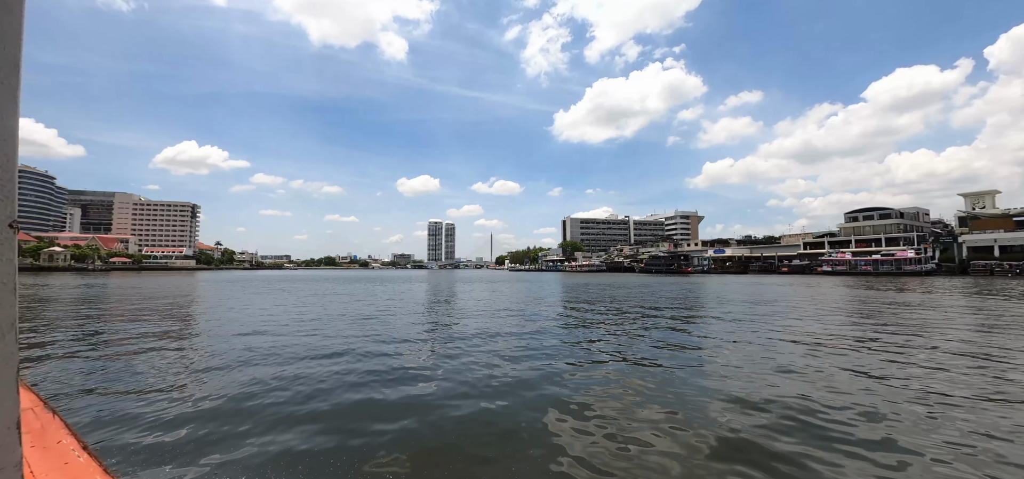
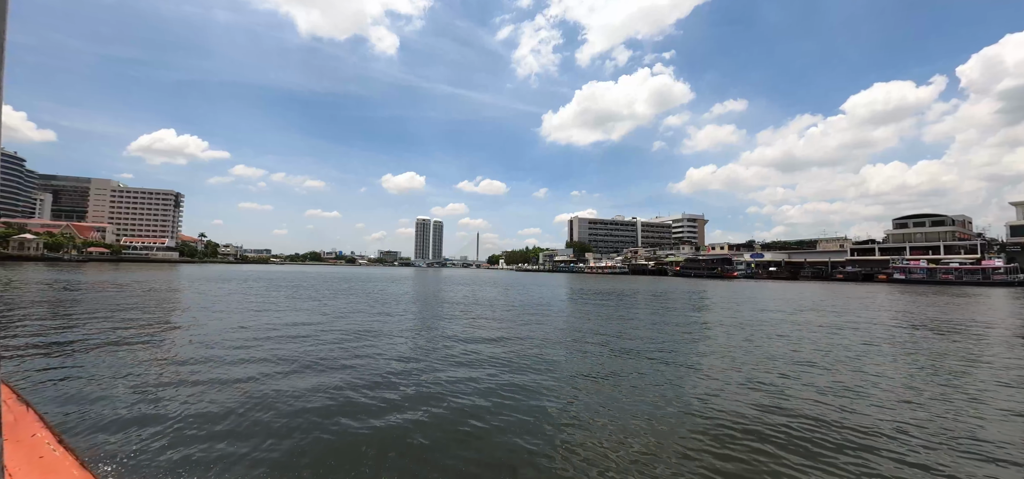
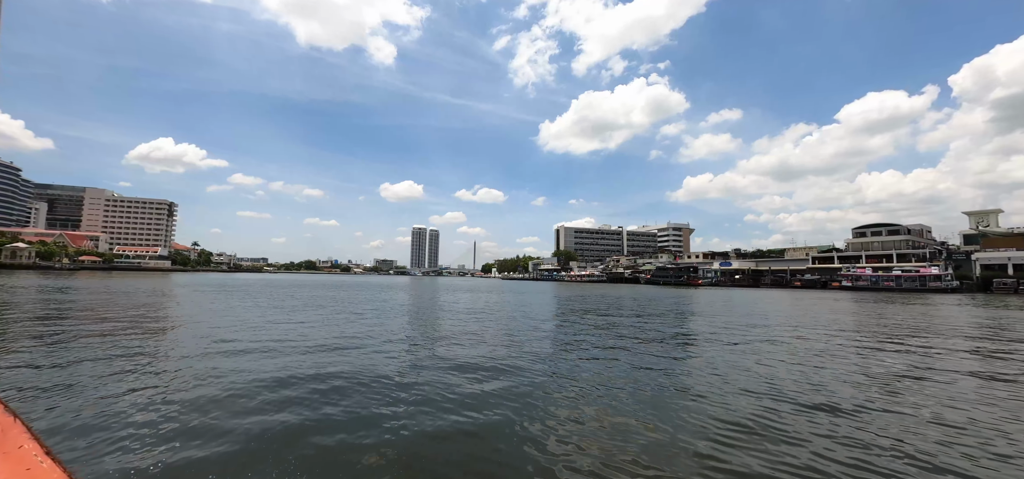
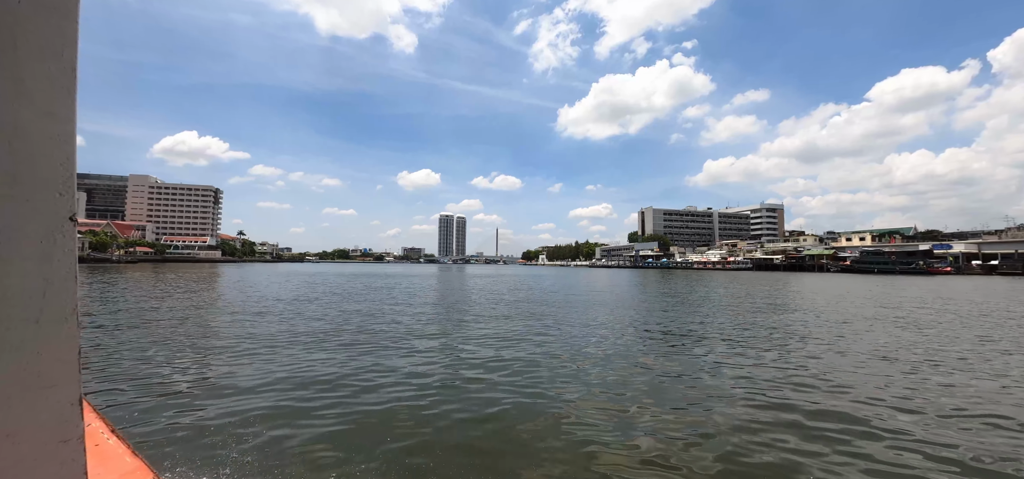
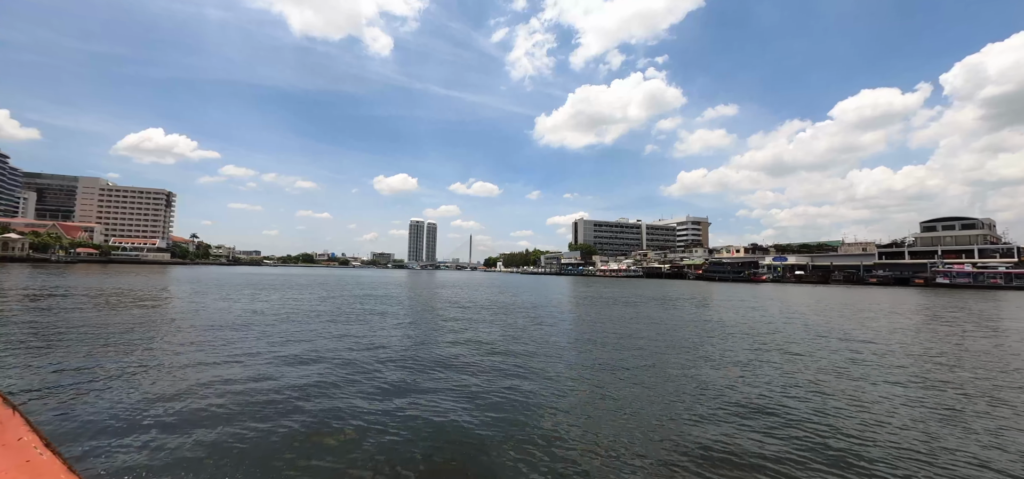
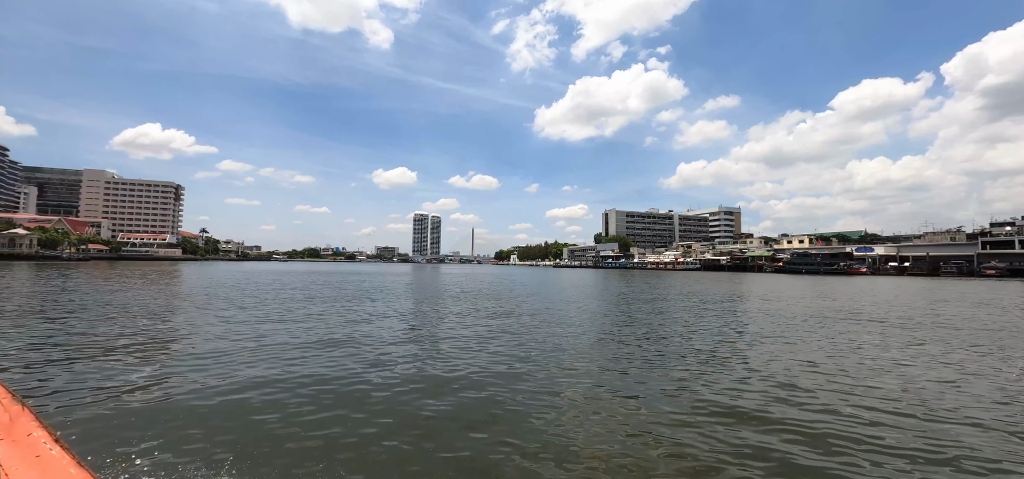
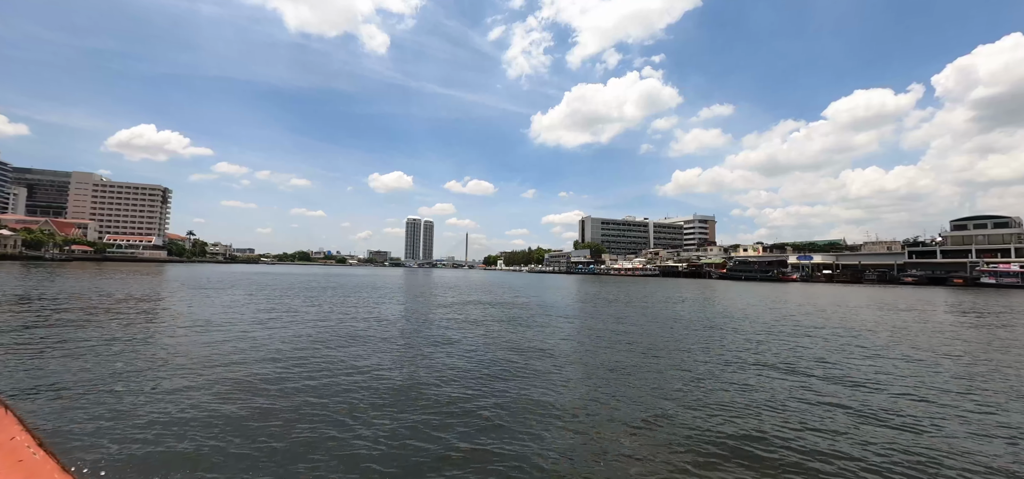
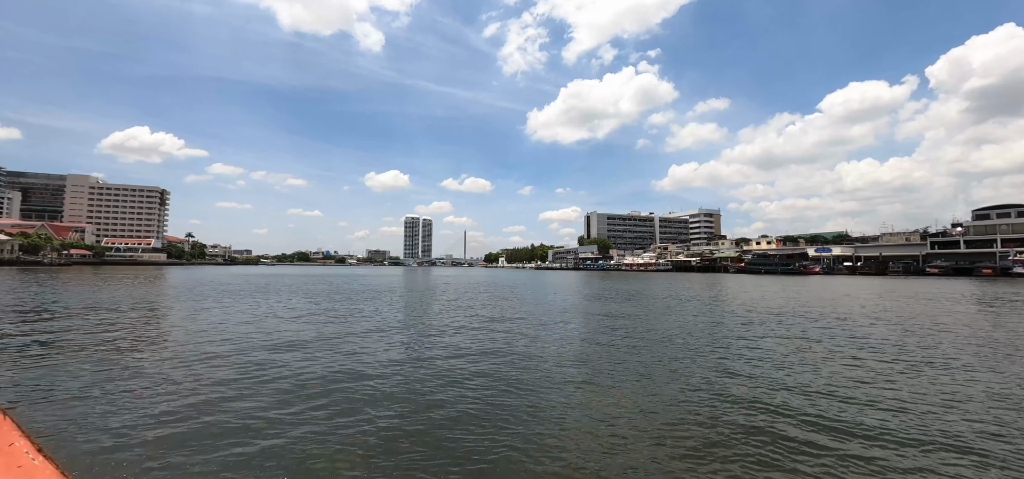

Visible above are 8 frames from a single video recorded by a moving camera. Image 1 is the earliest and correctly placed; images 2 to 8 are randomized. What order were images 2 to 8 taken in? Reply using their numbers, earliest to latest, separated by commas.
3, 2, 5, 7, 8, 6, 4
